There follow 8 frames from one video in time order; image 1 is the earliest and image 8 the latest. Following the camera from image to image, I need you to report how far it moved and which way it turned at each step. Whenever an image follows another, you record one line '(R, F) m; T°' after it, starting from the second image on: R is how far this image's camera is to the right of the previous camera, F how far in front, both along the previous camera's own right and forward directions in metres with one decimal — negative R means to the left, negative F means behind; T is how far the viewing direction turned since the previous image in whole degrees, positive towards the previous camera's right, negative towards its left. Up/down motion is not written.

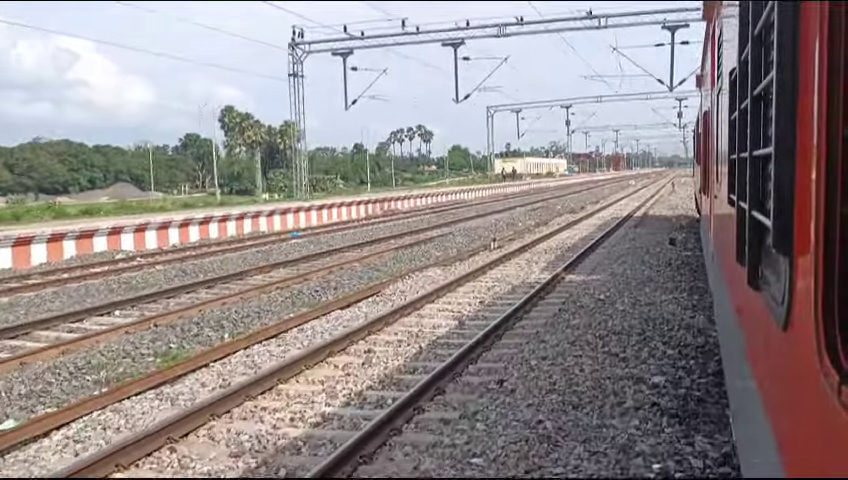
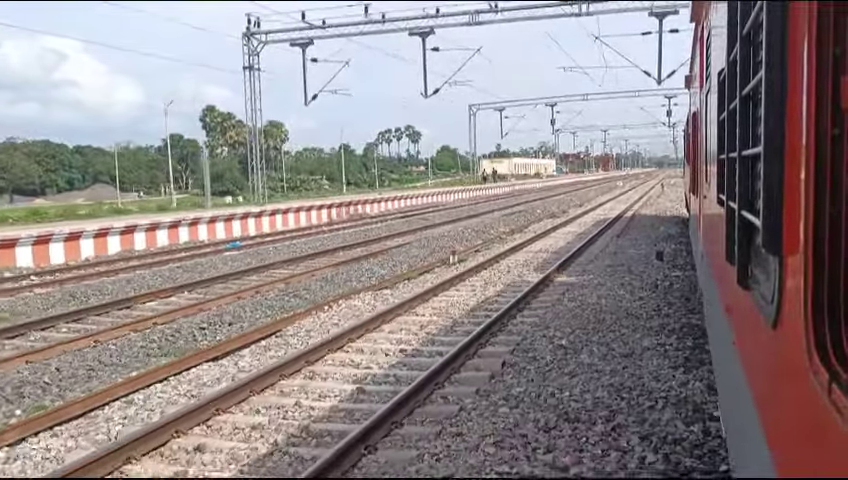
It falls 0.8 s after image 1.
(+0.1, +0.3) m; +1°
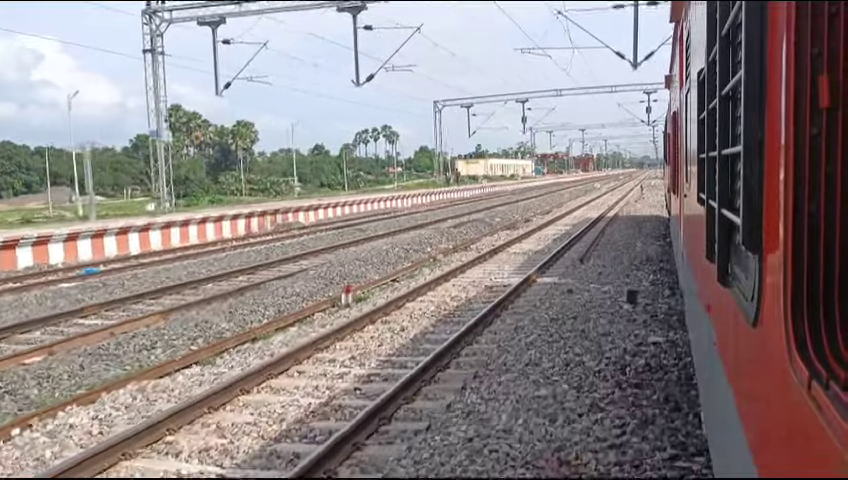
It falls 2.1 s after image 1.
(+0.2, +0.5) m; +1°
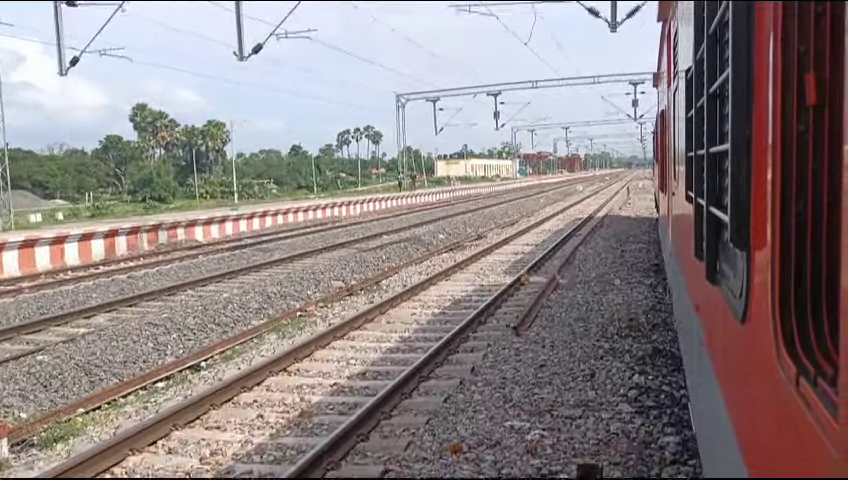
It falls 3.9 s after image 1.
(+0.2, +0.7) m; +1°
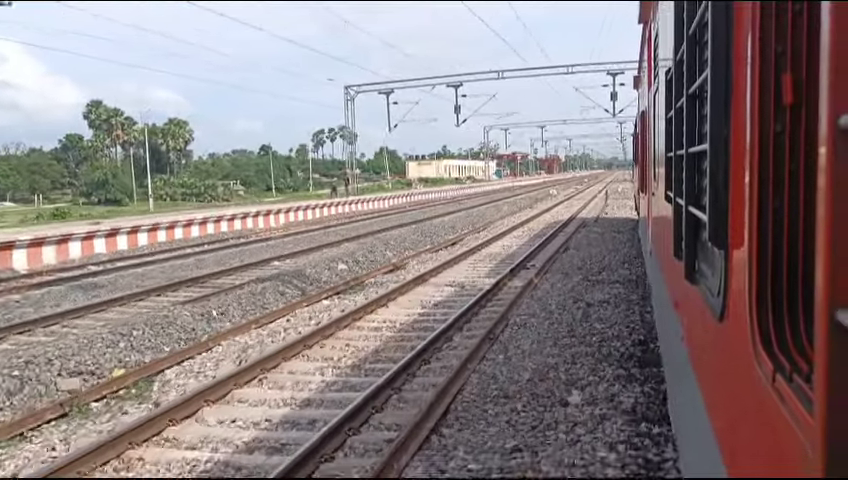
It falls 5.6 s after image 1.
(+0.2, +0.7) m; +1°
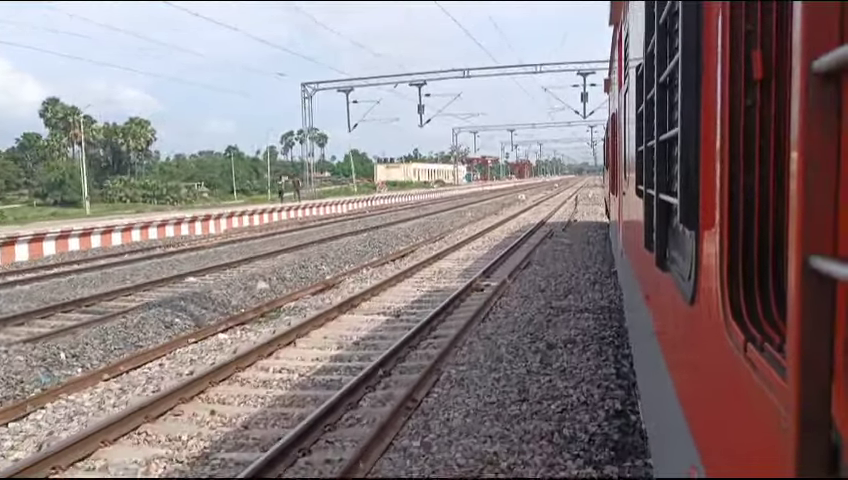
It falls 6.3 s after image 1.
(+0.1, +0.3) m; +2°
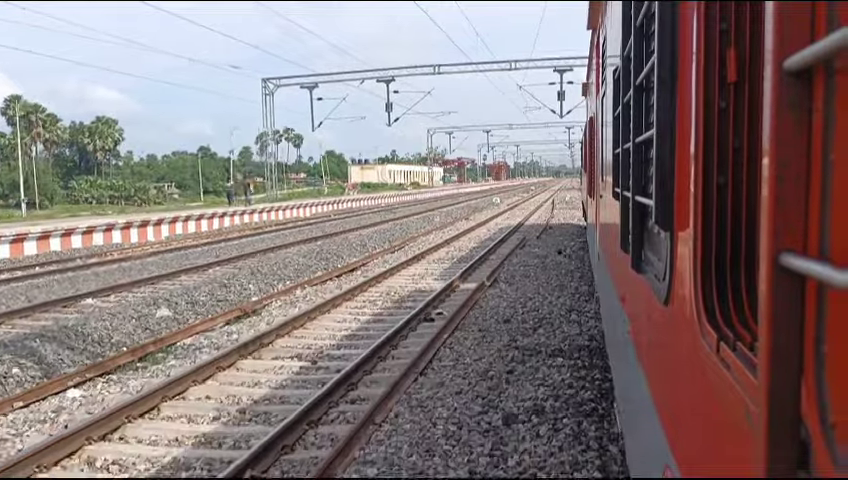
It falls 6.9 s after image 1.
(+0.1, +0.3) m; +2°
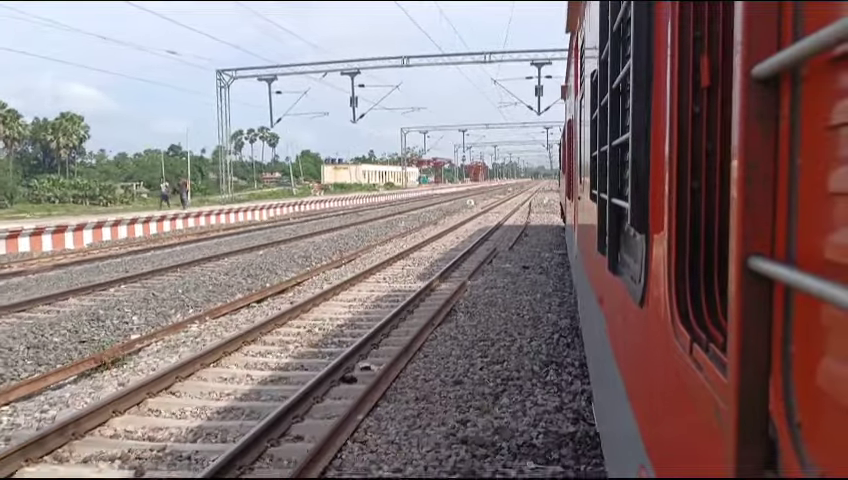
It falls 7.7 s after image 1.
(+0.1, +0.3) m; +2°
